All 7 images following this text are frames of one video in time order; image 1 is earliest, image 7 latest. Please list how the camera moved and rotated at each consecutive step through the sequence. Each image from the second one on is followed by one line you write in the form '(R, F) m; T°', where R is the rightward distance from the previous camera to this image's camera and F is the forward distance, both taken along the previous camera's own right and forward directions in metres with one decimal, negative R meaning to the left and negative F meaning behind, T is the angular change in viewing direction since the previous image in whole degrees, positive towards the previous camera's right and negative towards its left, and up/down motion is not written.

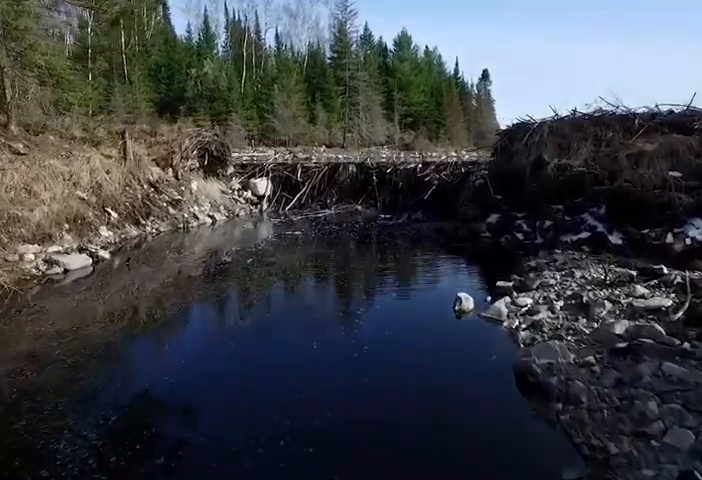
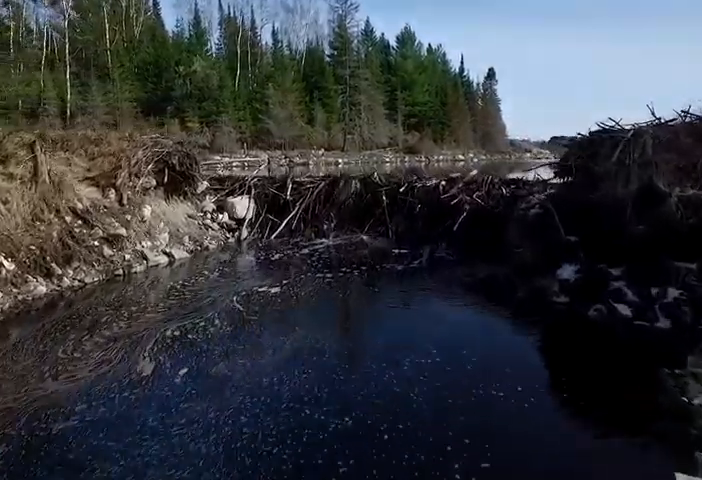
(-0.1, +4.0) m; 0°
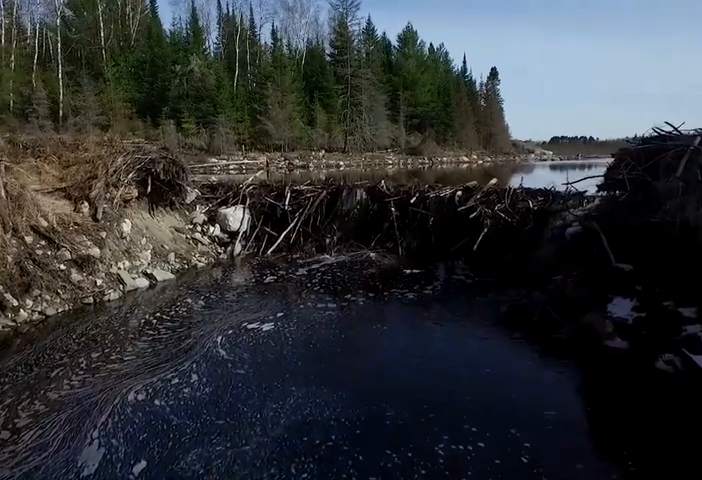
(-0.1, +1.4) m; 0°
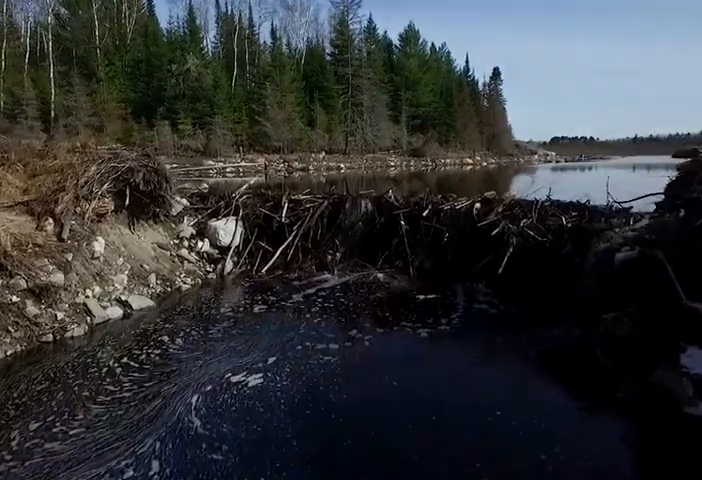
(-0.1, +1.4) m; 0°
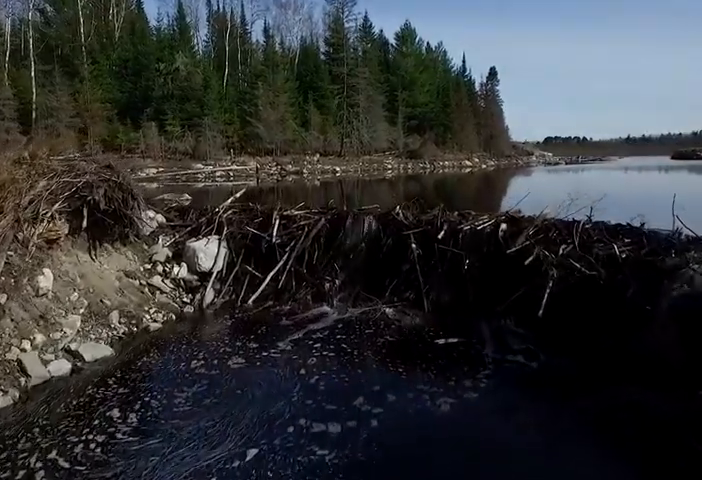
(-0.1, +1.7) m; +1°
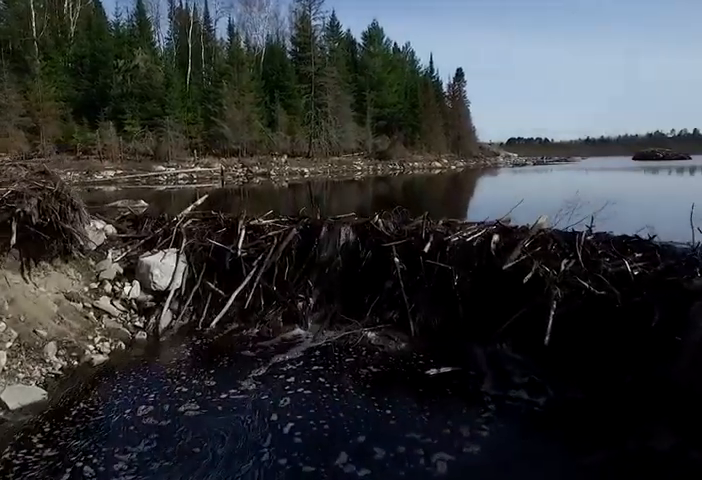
(-0.1, +1.0) m; +3°
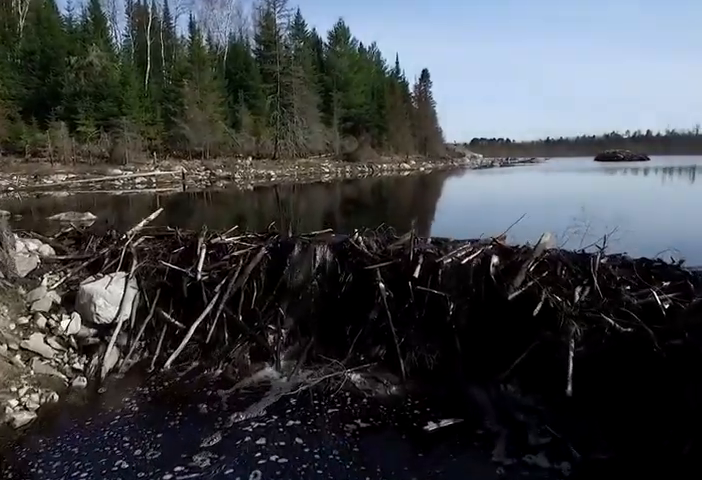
(-0.2, +1.2) m; +4°
